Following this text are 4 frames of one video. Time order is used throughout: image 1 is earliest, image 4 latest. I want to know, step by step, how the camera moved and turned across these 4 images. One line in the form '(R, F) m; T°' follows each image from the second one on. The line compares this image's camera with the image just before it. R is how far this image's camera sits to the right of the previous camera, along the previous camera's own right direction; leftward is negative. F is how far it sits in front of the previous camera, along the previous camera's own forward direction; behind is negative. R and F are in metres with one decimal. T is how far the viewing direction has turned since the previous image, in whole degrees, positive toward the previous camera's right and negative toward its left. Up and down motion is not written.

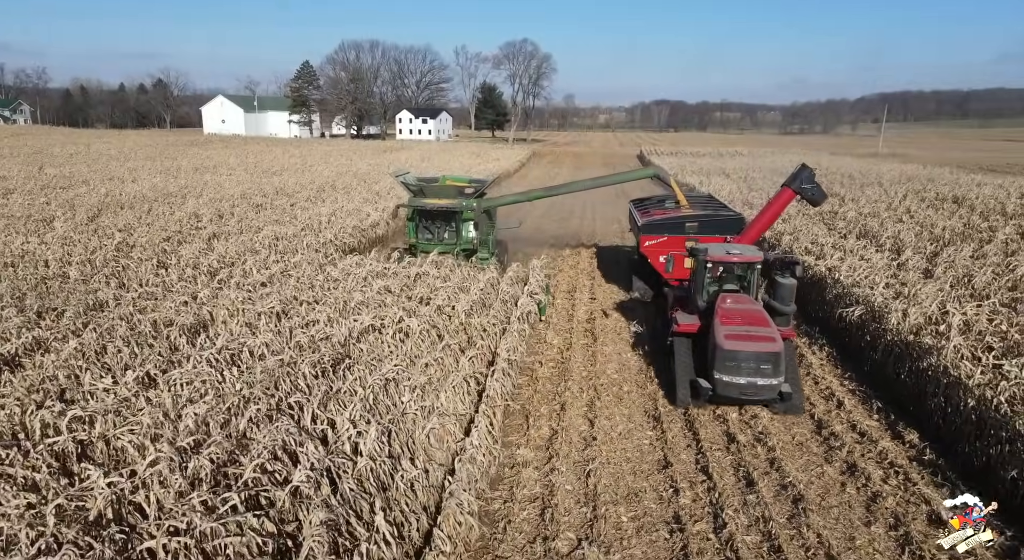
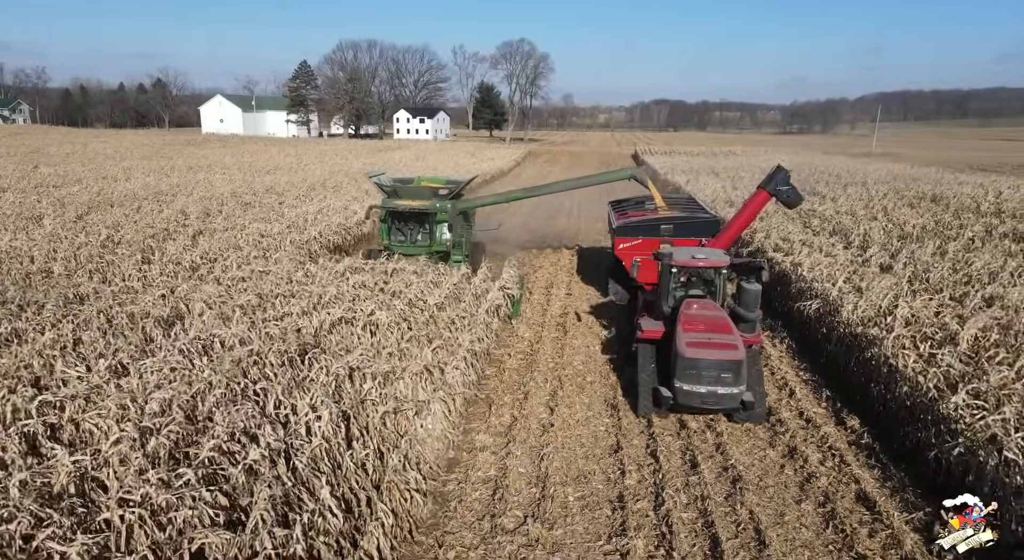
(+0.4, -0.3) m; 0°
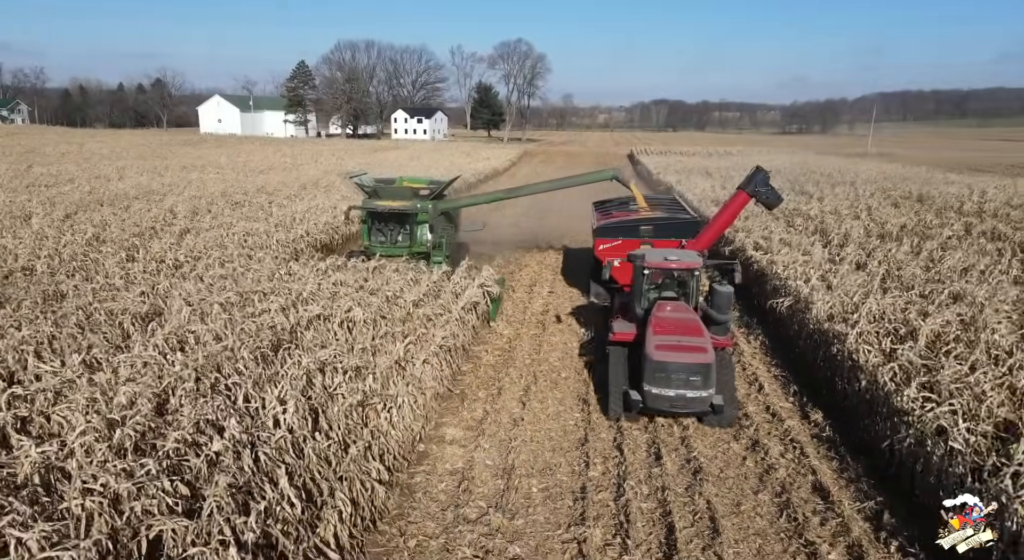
(+0.3, -0.1) m; 0°
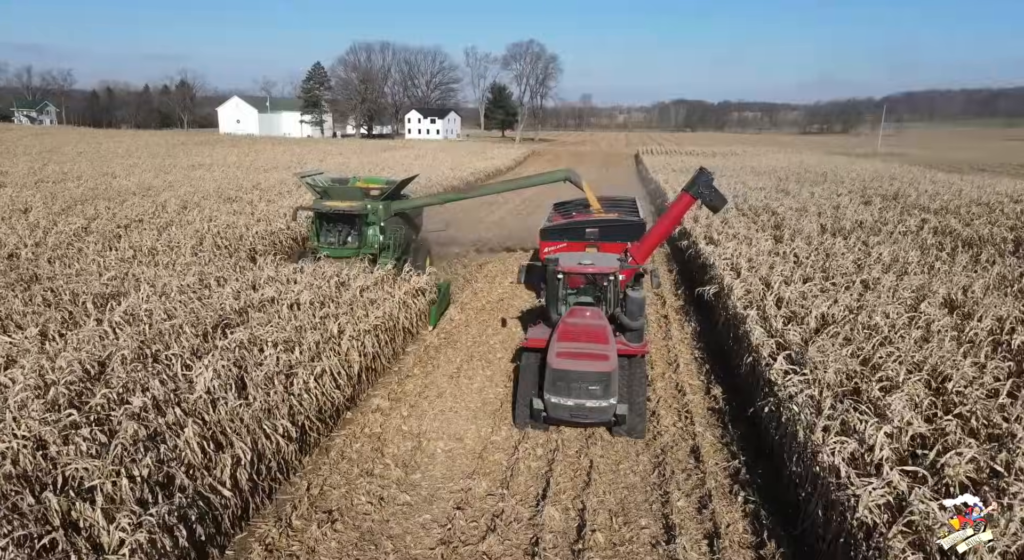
(+1.1, -0.6) m; -2°
